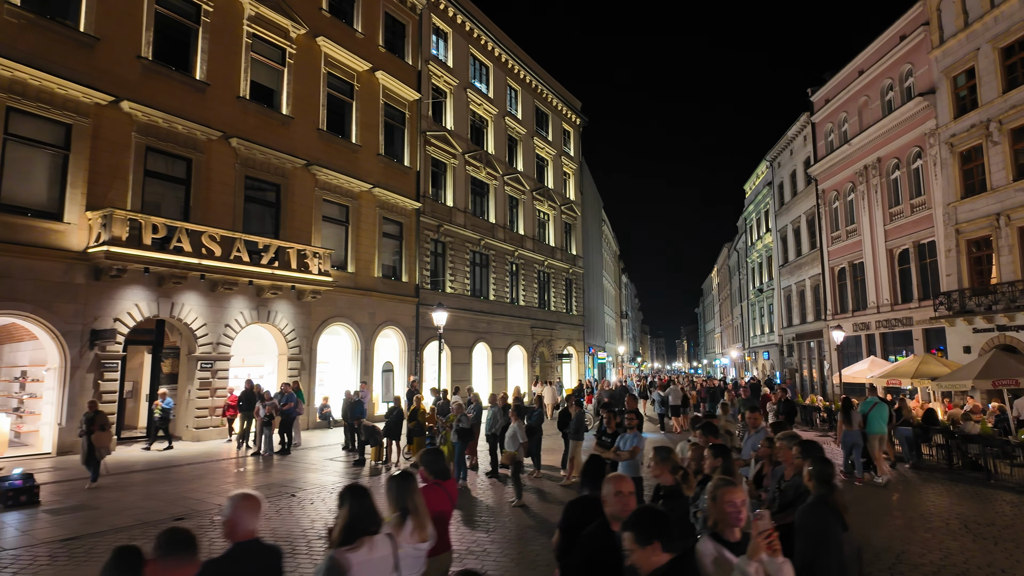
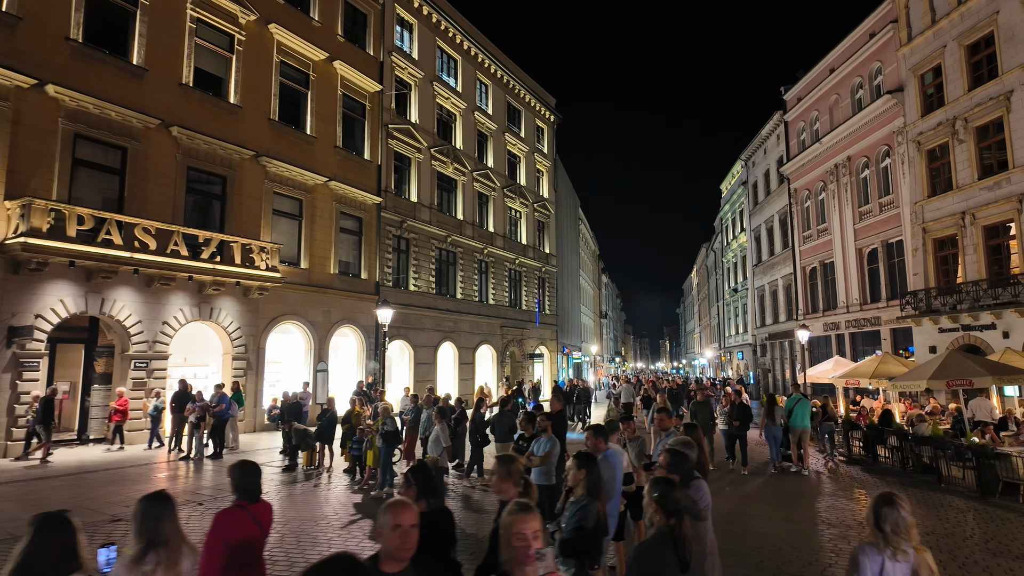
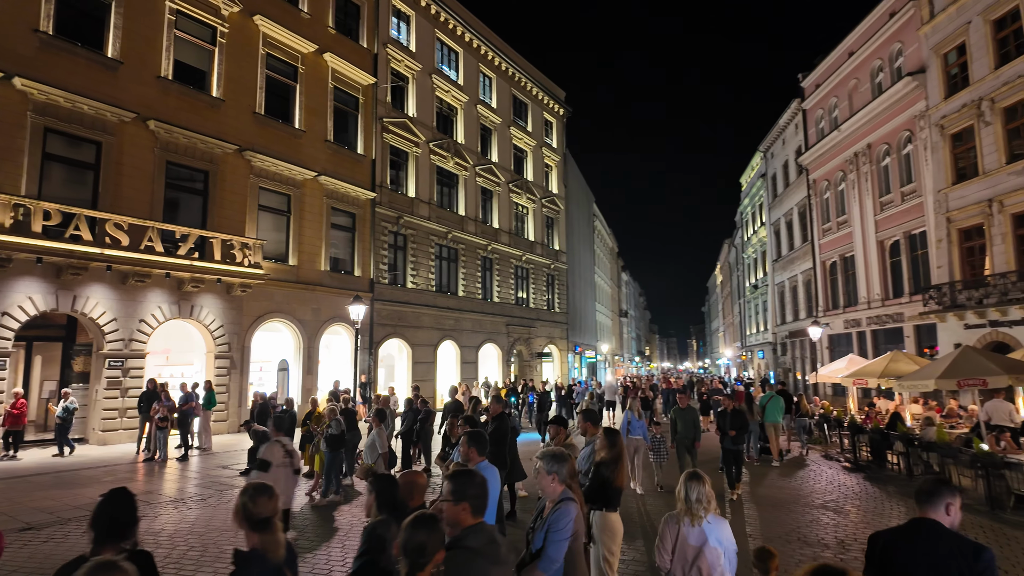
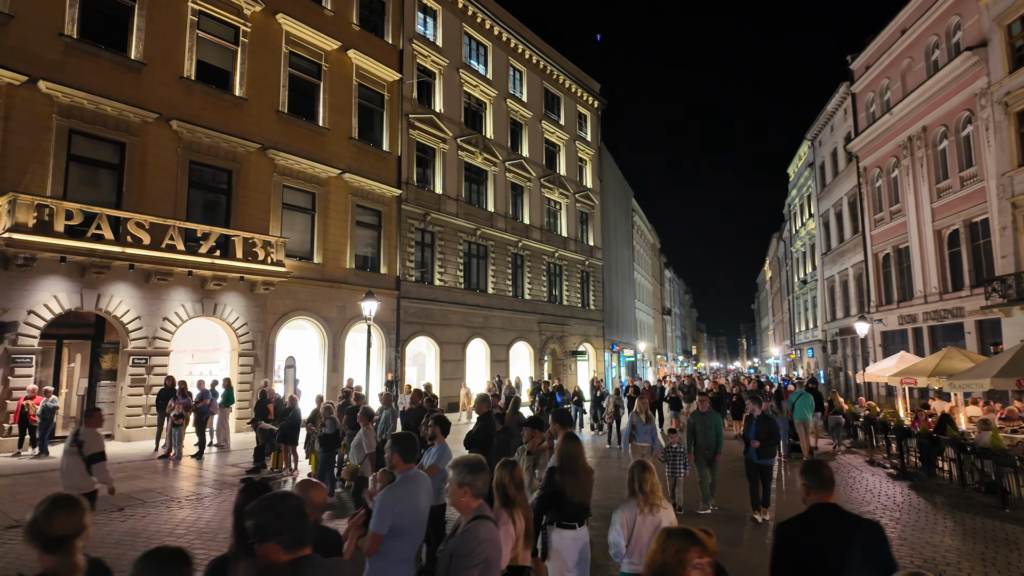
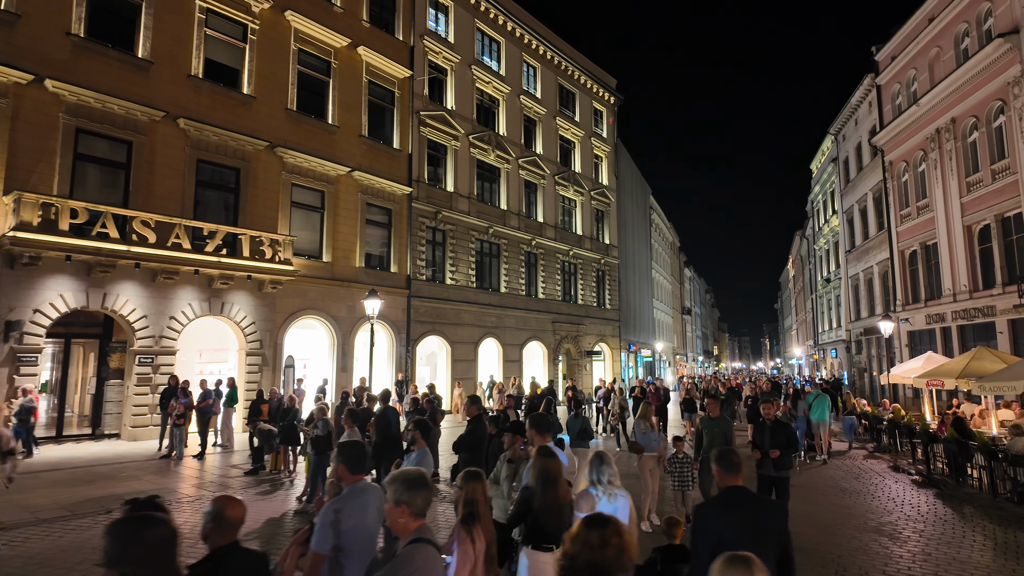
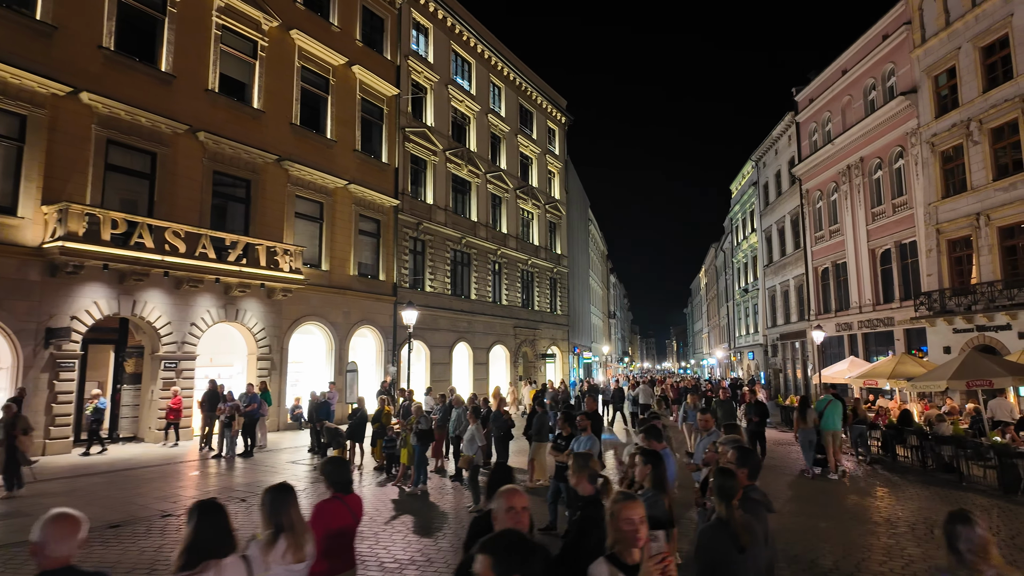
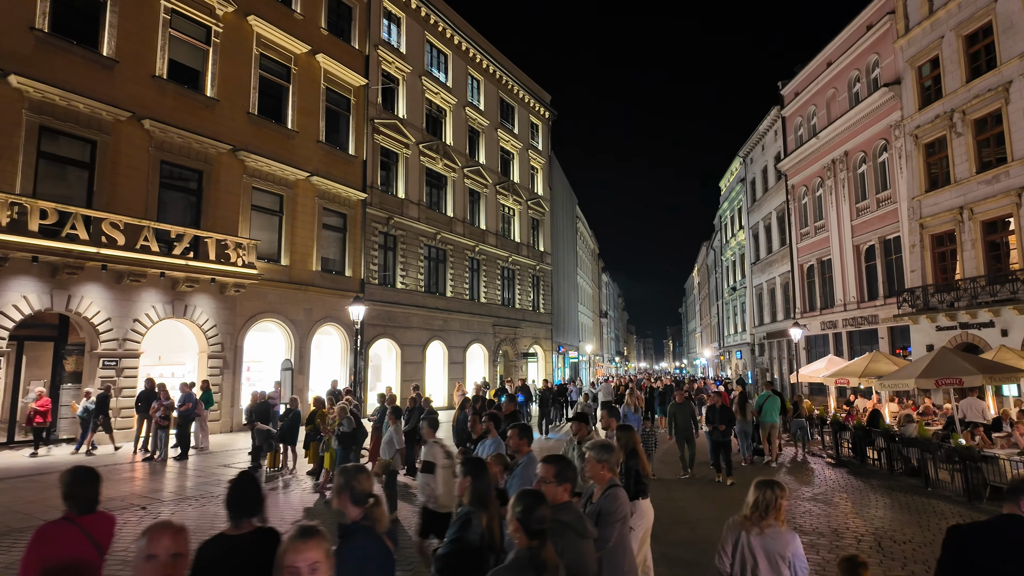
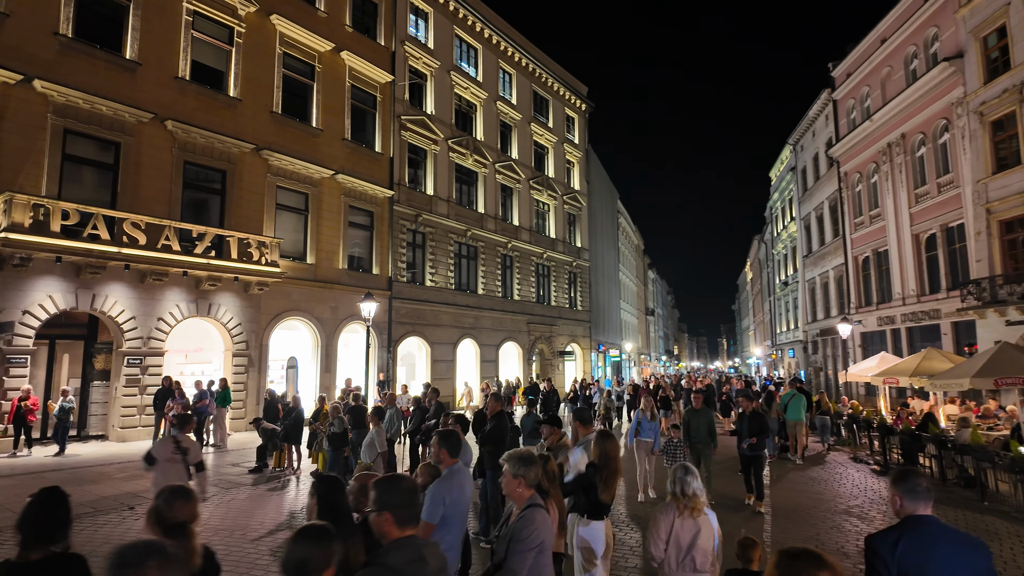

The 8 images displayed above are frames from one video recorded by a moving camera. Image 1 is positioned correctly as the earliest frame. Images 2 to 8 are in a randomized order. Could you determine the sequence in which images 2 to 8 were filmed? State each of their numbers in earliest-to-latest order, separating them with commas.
6, 2, 7, 3, 8, 4, 5
